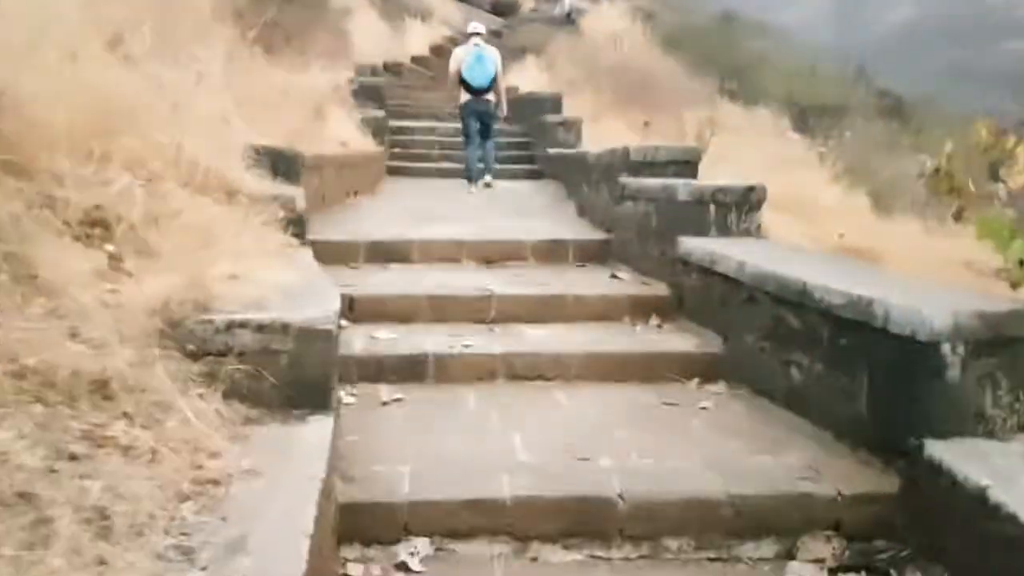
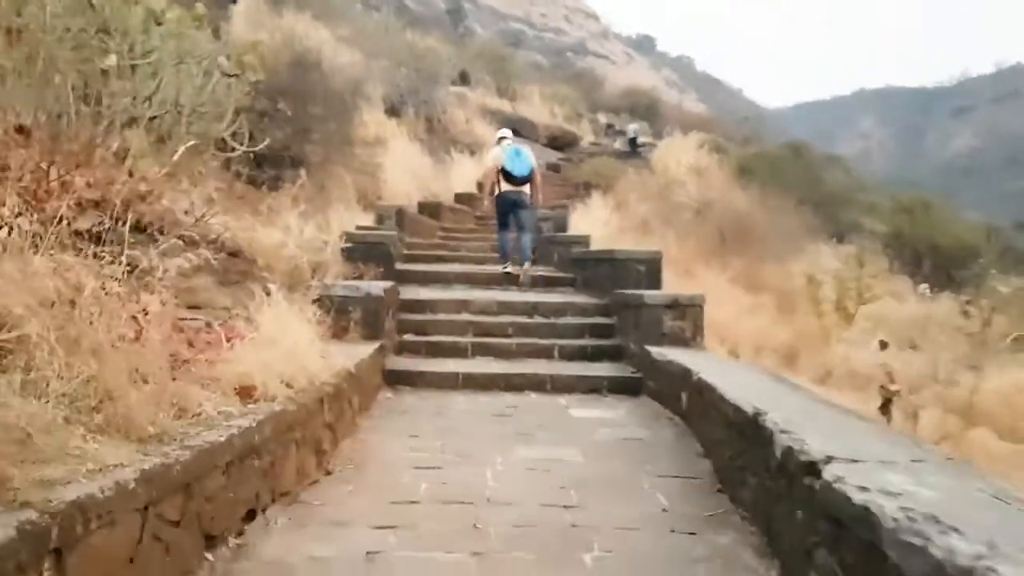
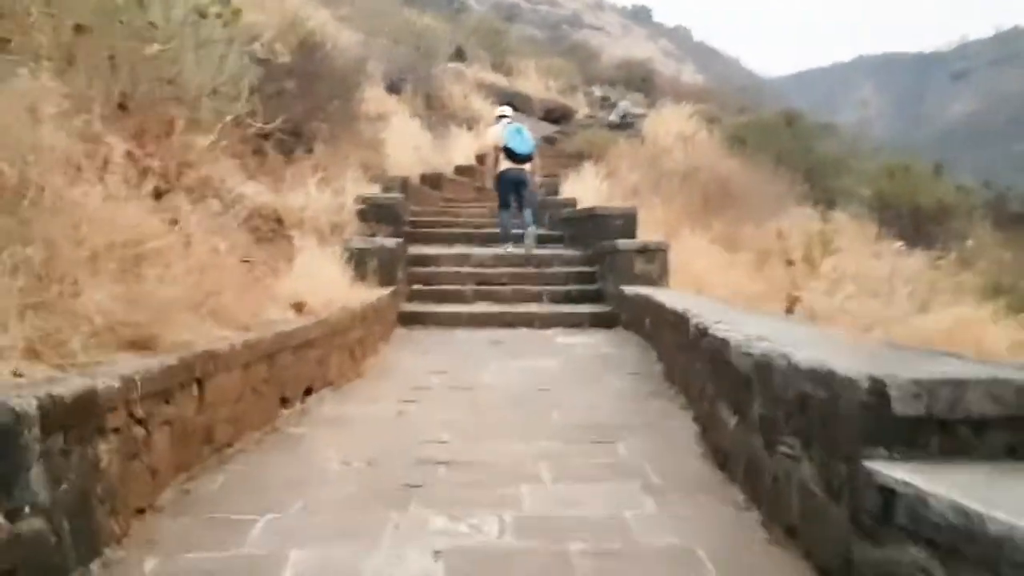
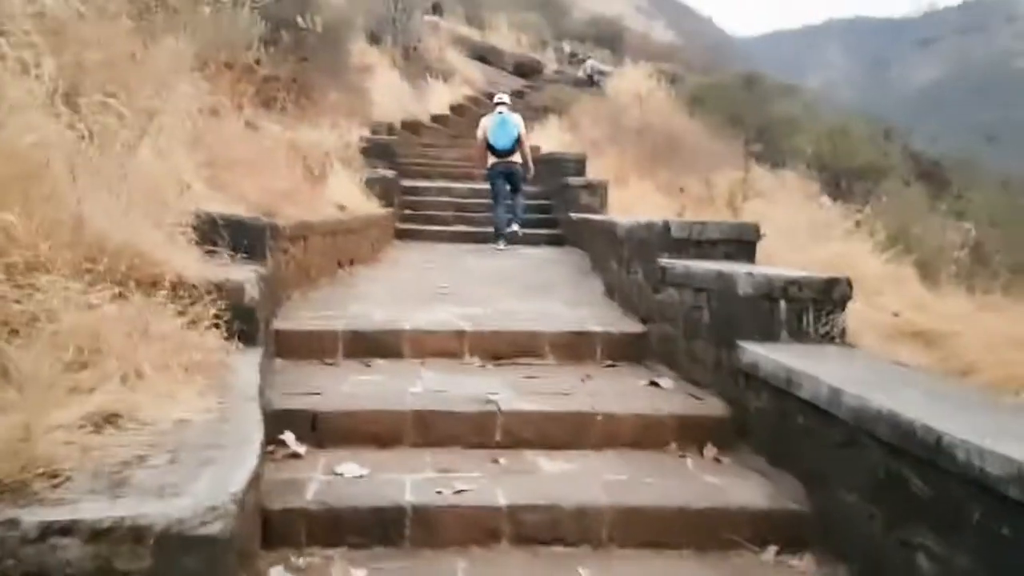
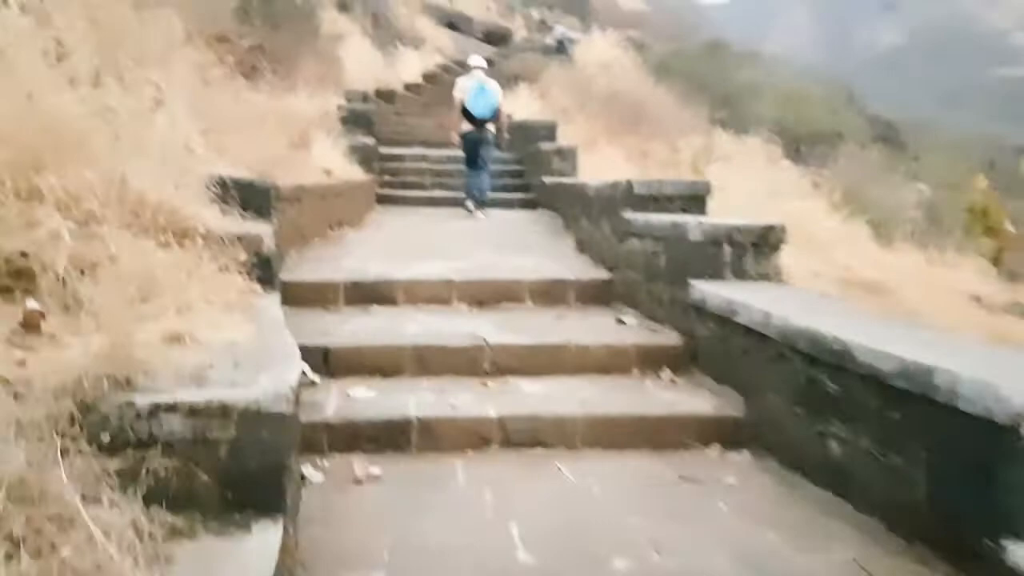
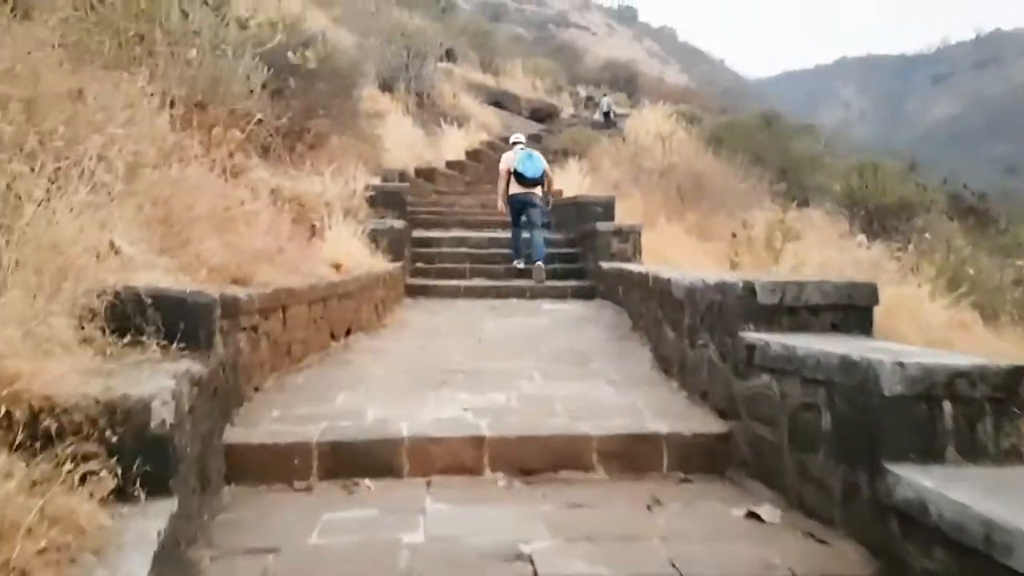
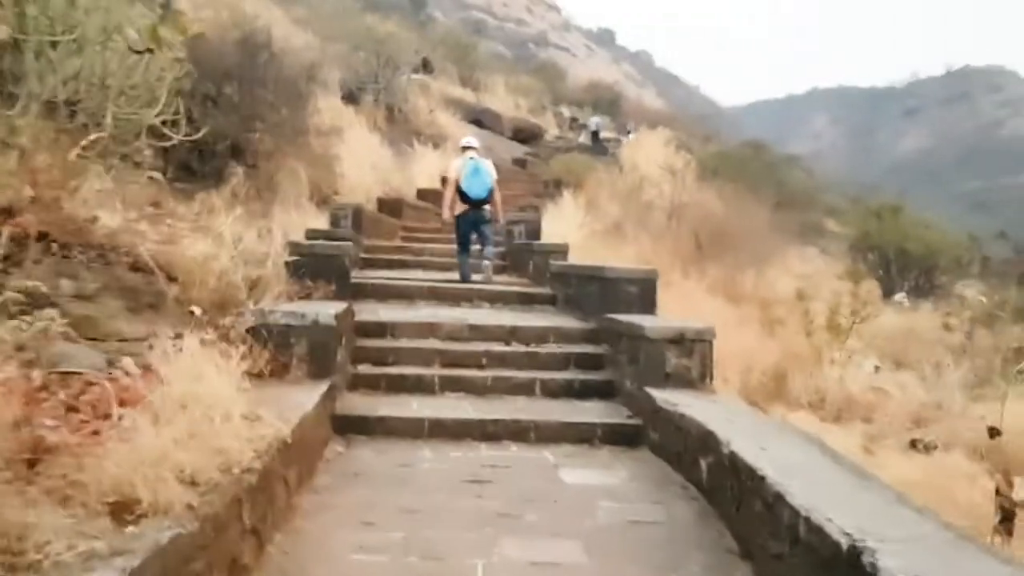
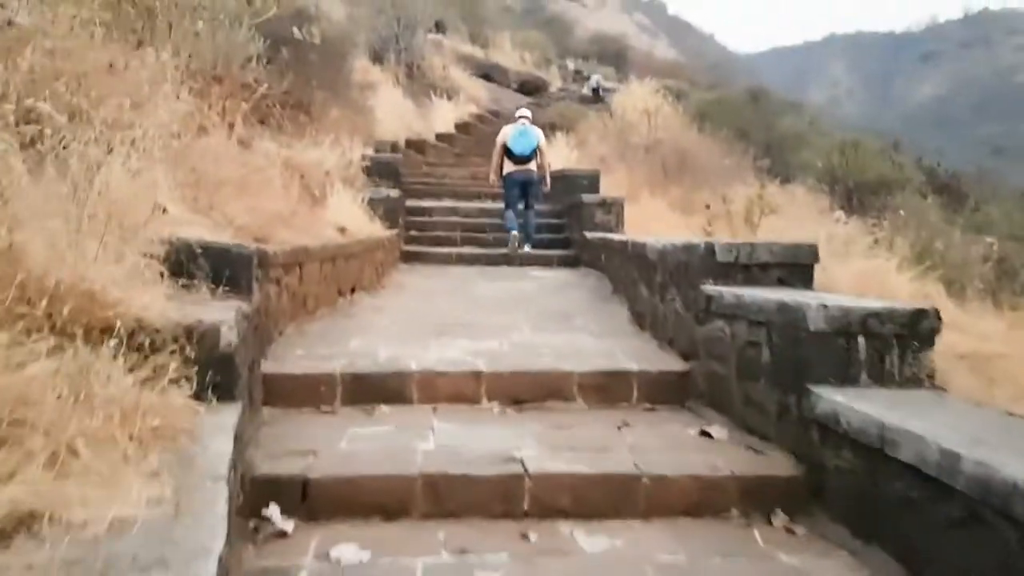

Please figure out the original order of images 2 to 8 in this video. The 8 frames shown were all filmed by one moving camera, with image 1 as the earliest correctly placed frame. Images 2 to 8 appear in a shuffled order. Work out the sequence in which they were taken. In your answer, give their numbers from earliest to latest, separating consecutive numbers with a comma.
5, 4, 8, 6, 3, 2, 7
